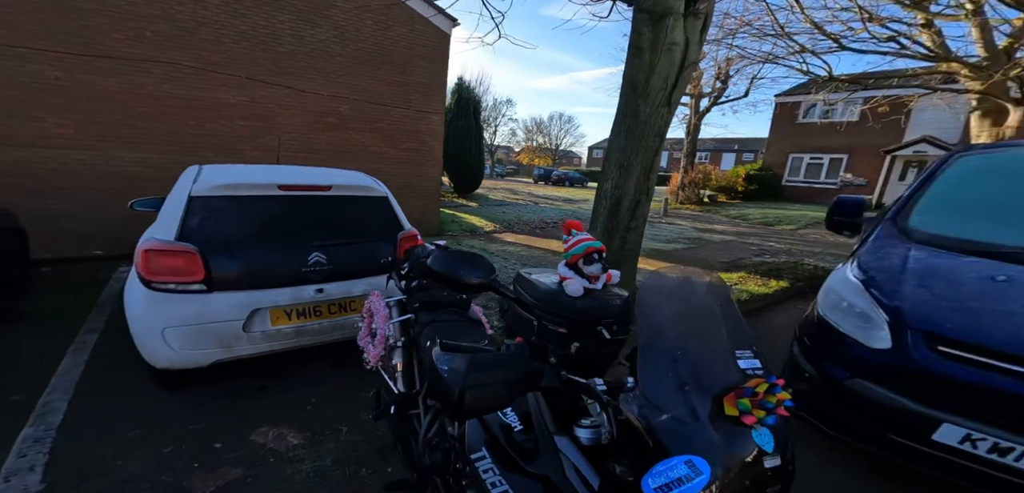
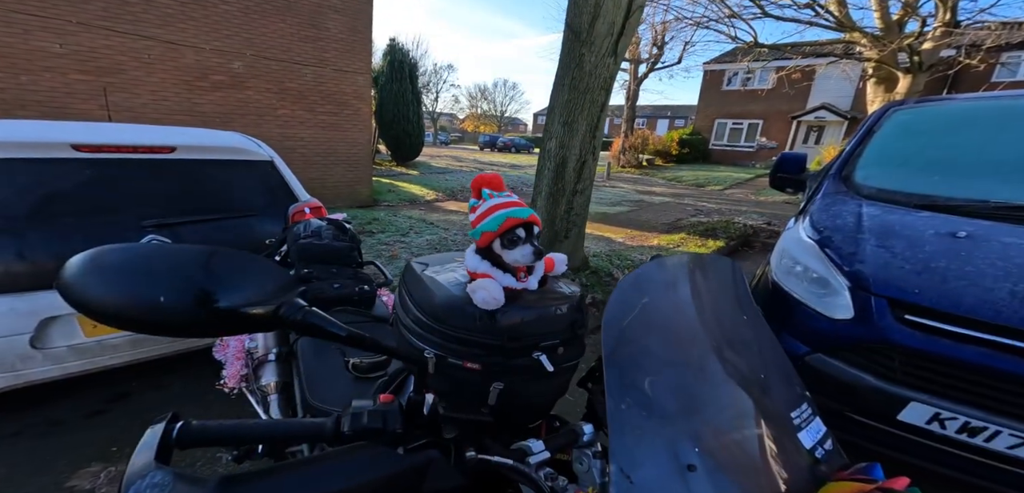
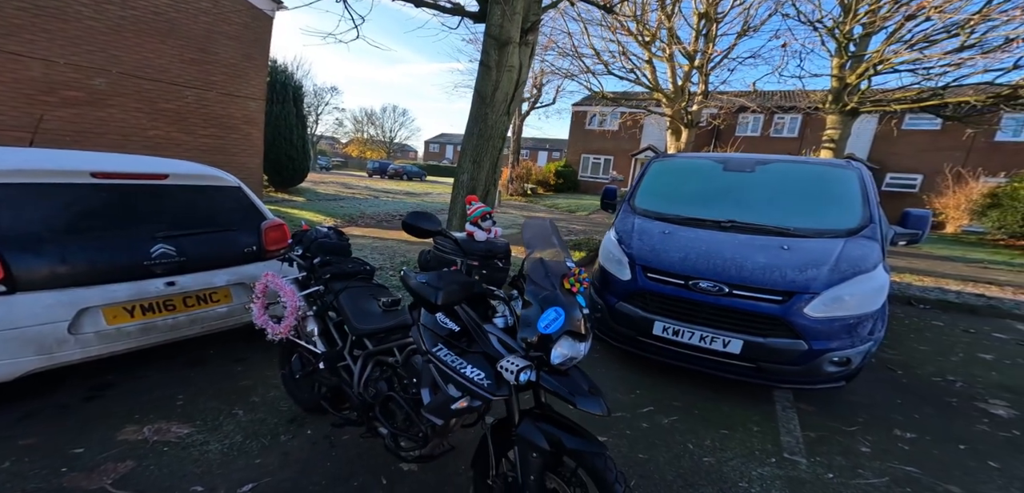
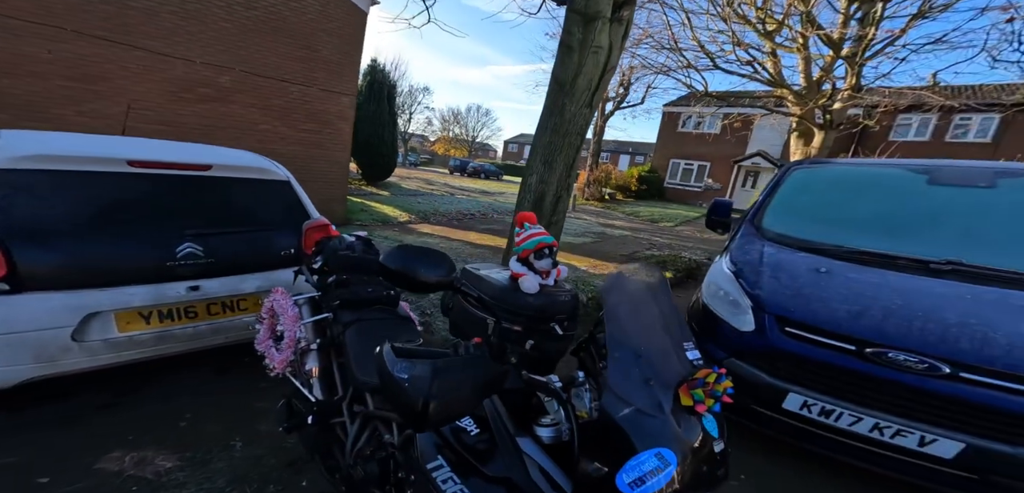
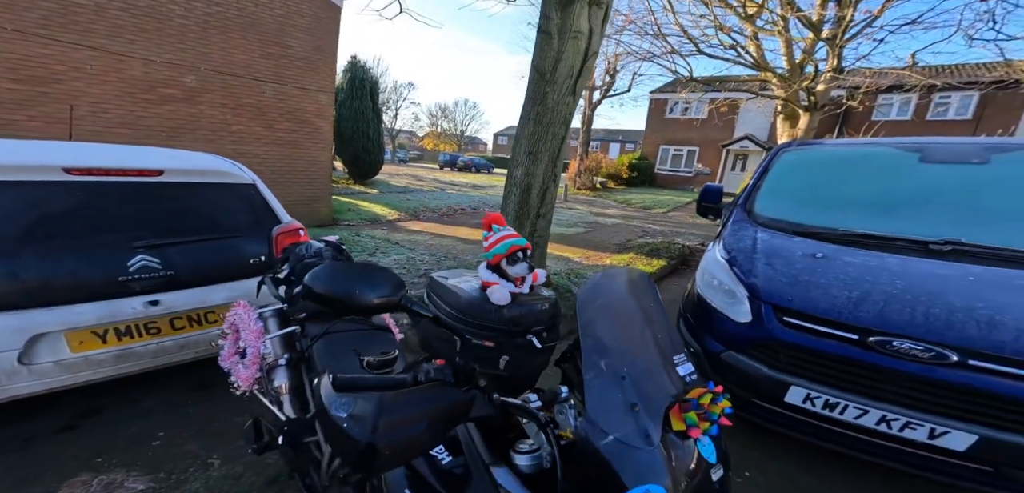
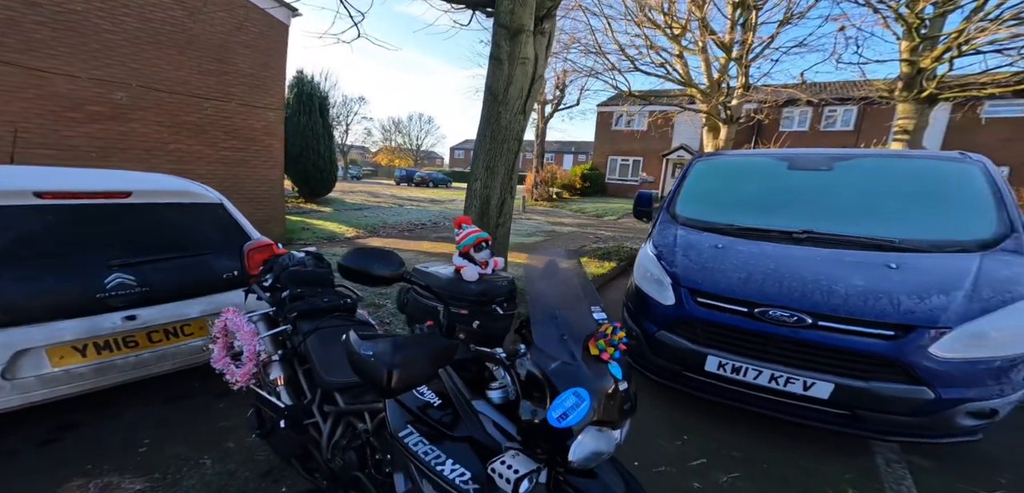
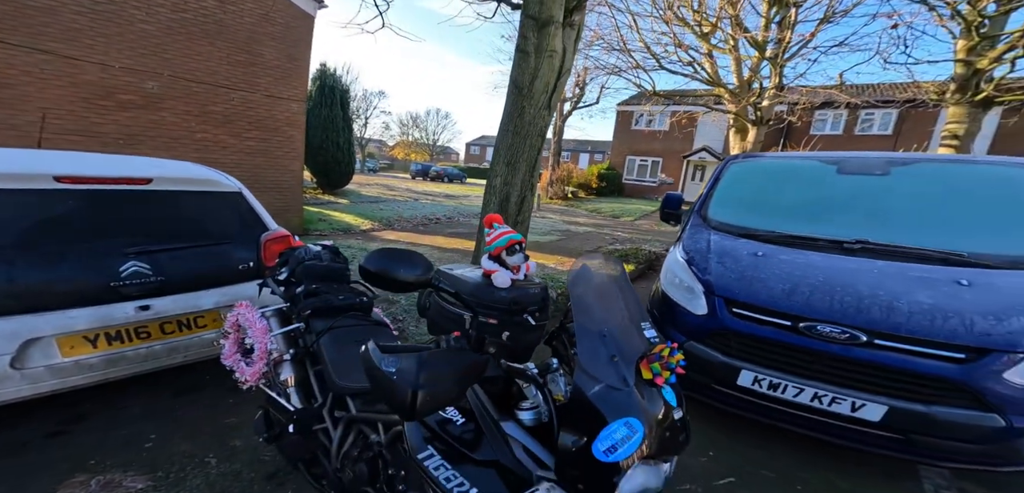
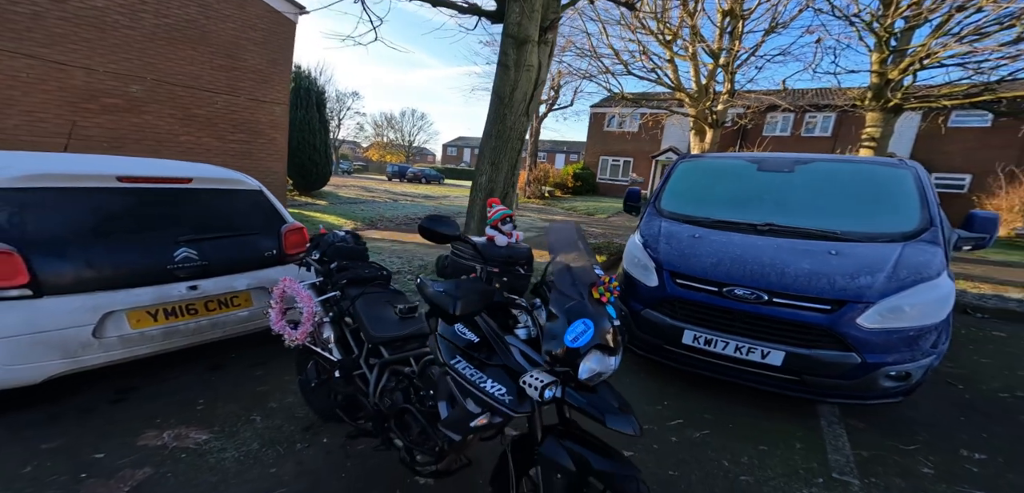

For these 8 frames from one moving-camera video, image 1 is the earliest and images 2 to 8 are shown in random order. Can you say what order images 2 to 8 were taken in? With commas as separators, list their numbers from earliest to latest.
4, 2, 5, 7, 6, 8, 3
